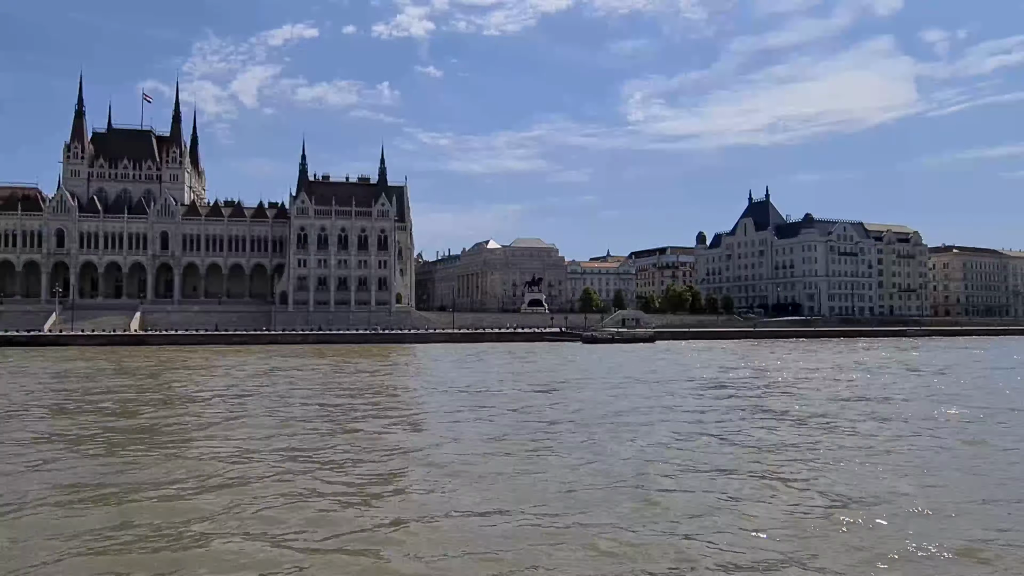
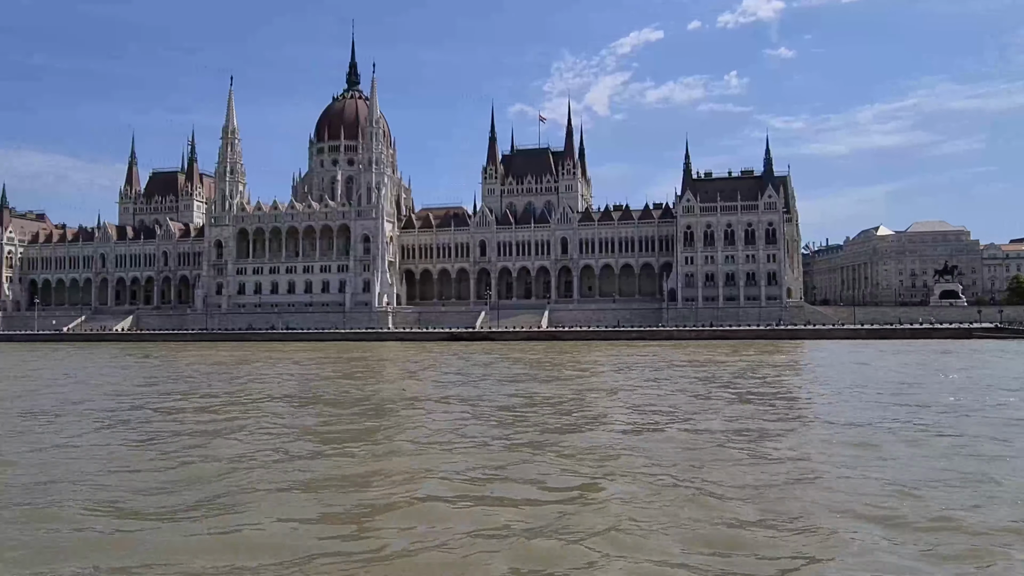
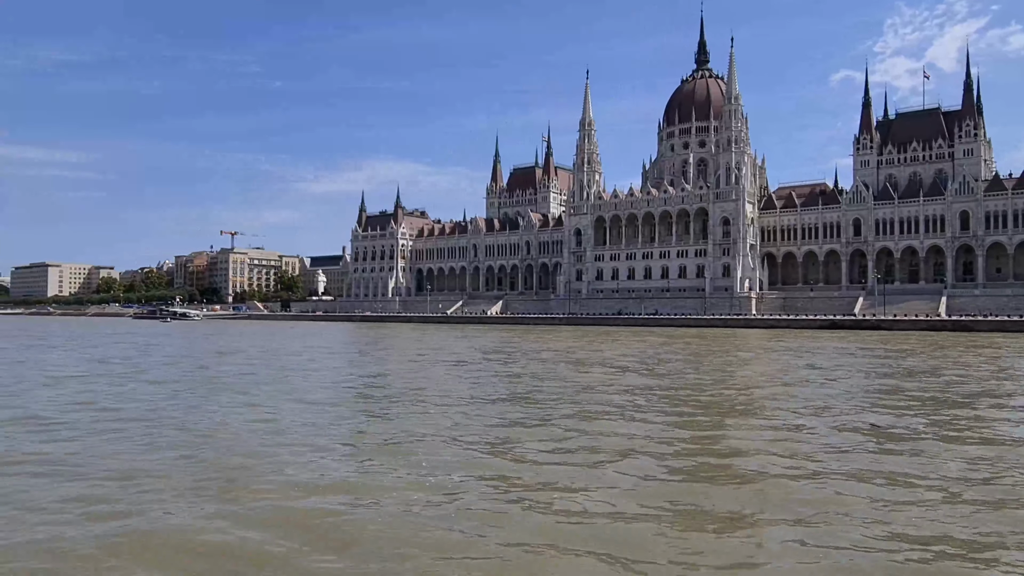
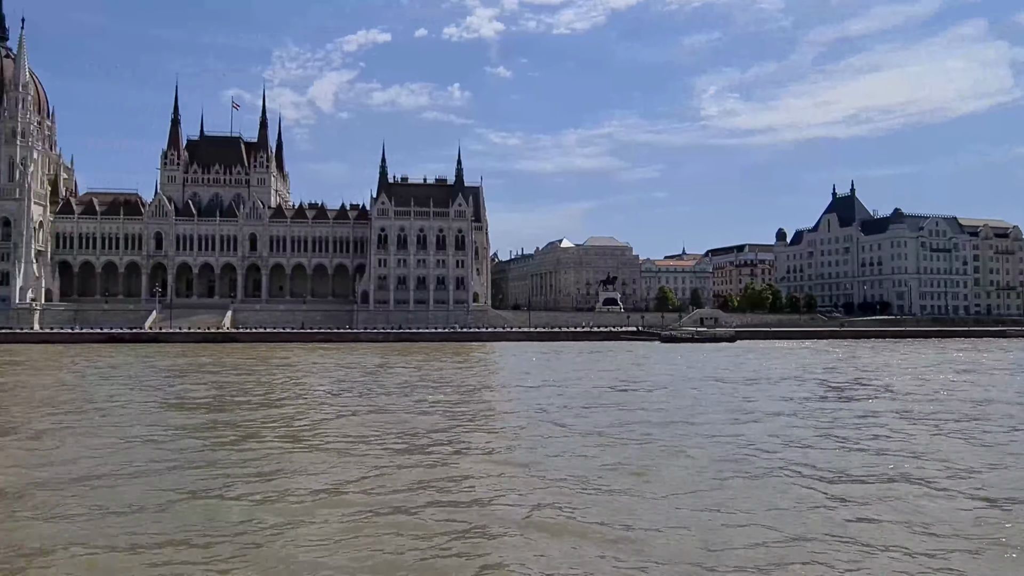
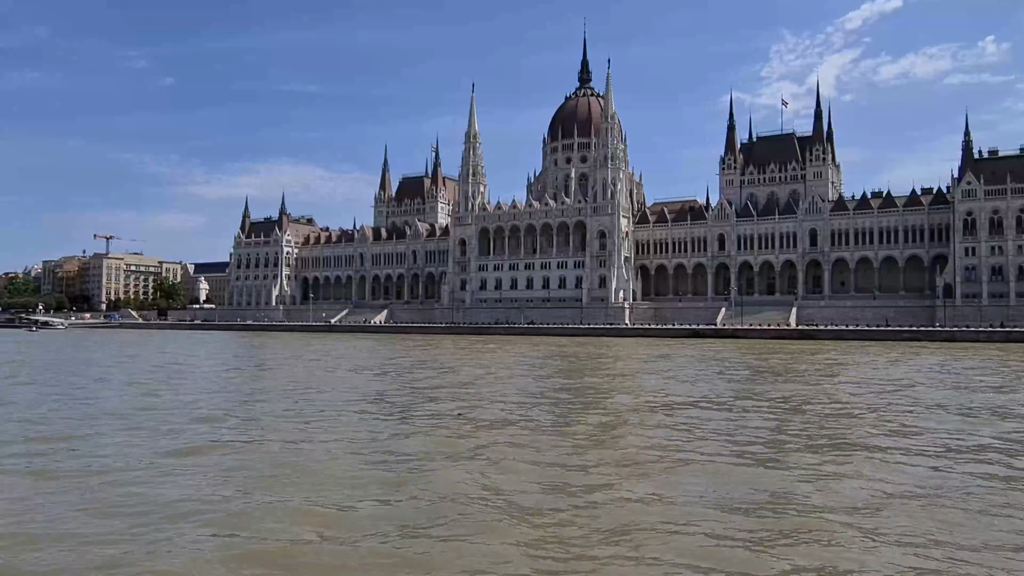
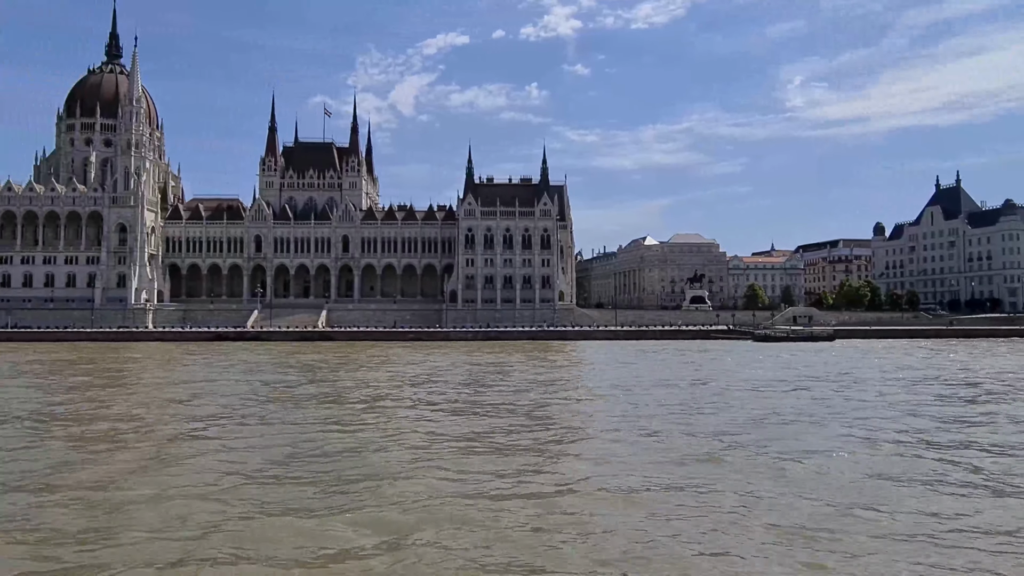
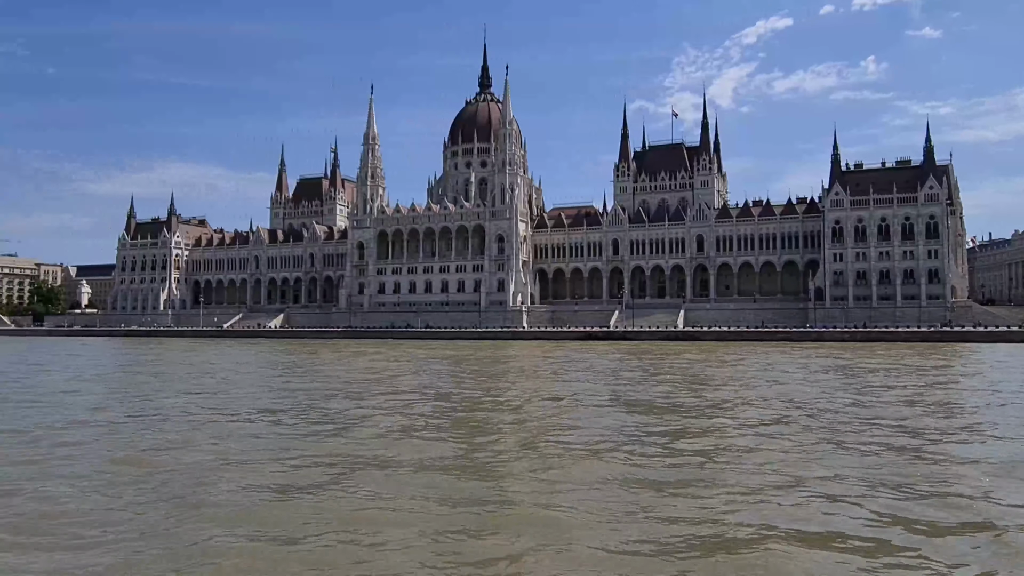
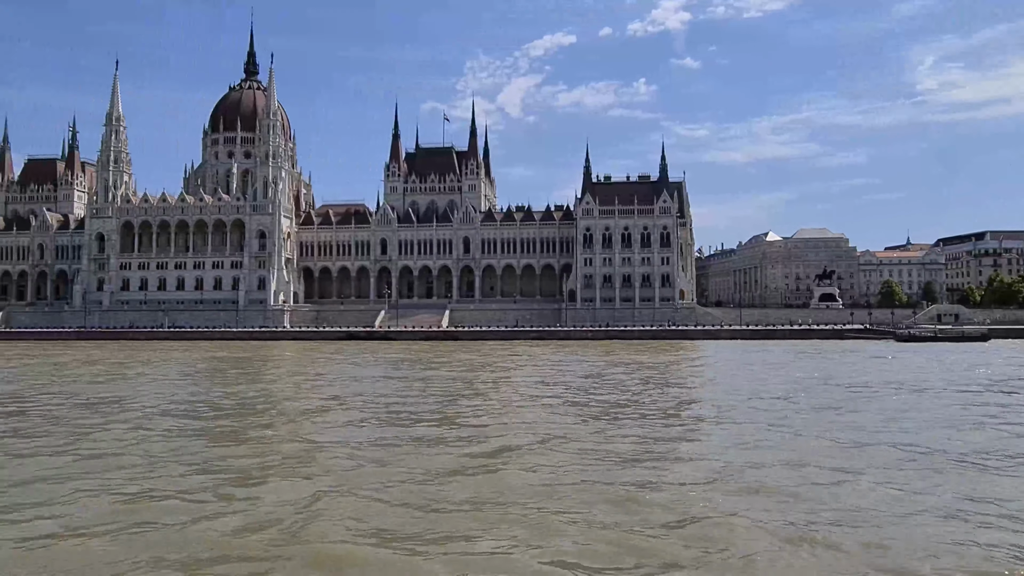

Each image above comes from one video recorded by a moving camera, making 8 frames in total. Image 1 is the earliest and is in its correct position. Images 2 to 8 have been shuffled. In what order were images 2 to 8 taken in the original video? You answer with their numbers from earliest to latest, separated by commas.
4, 6, 8, 2, 7, 5, 3
